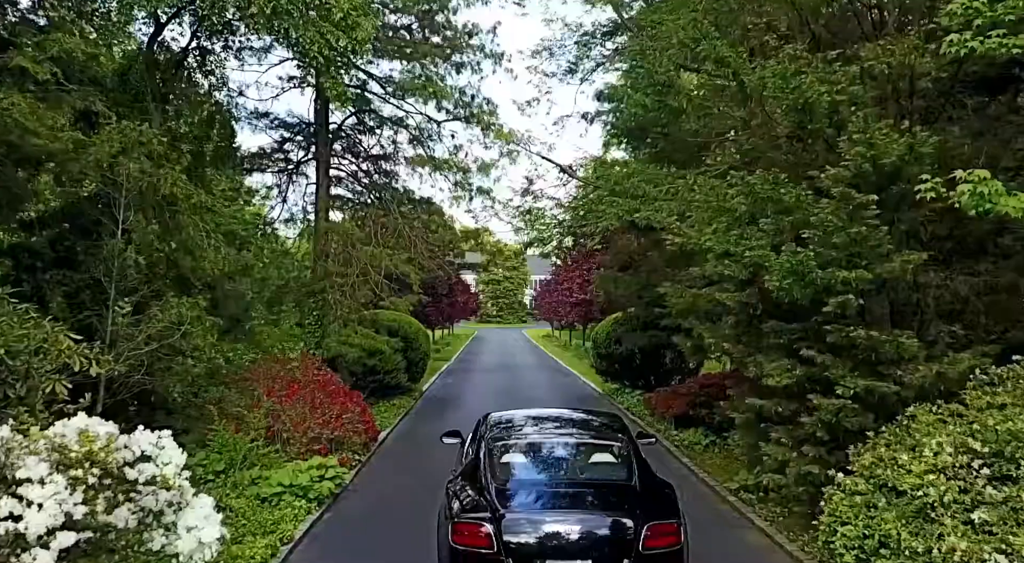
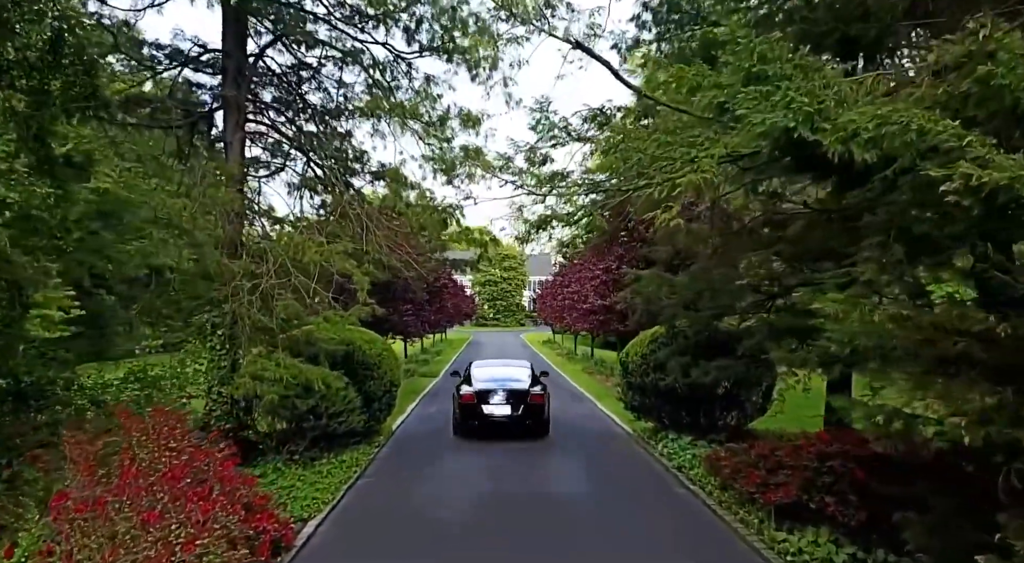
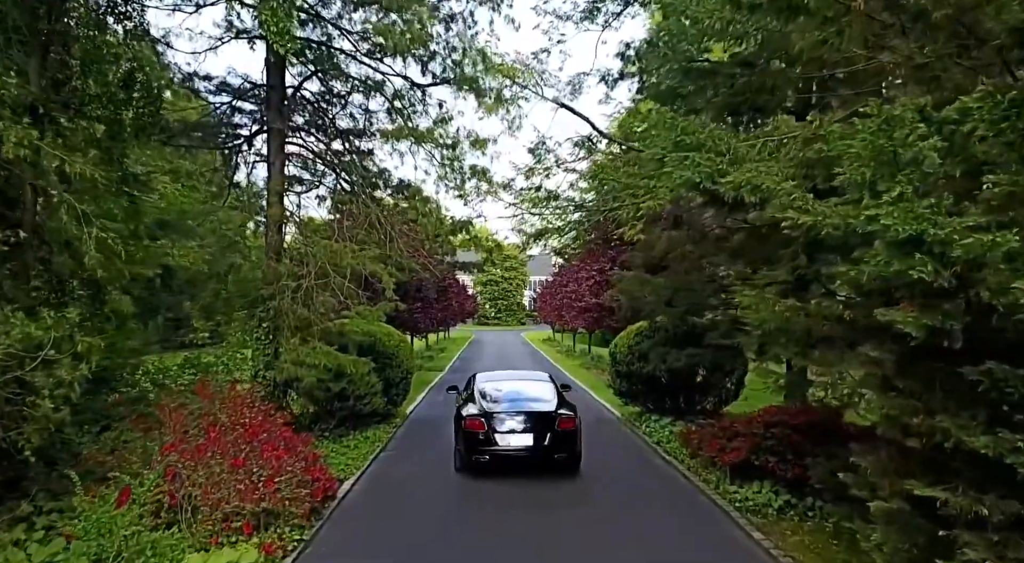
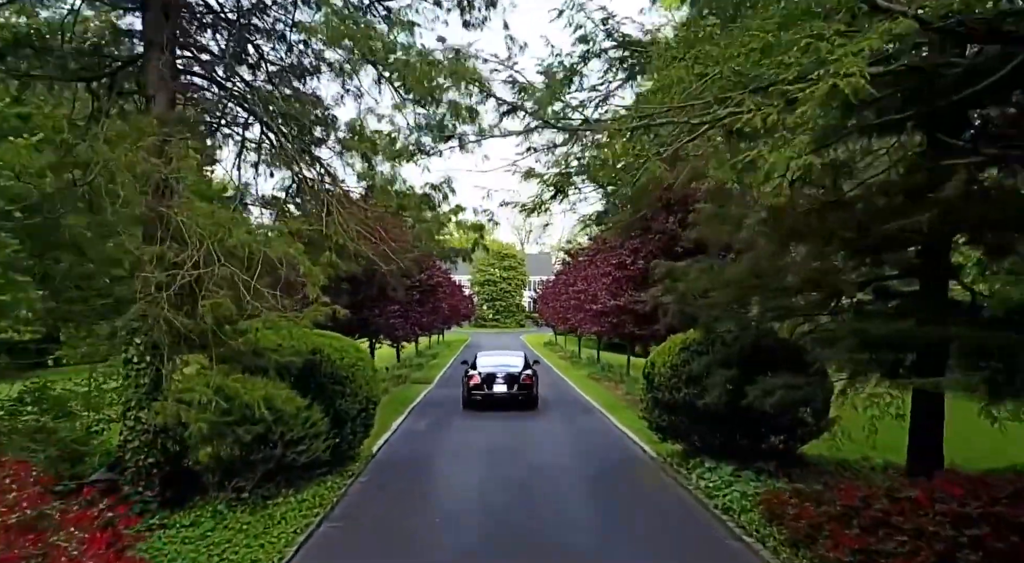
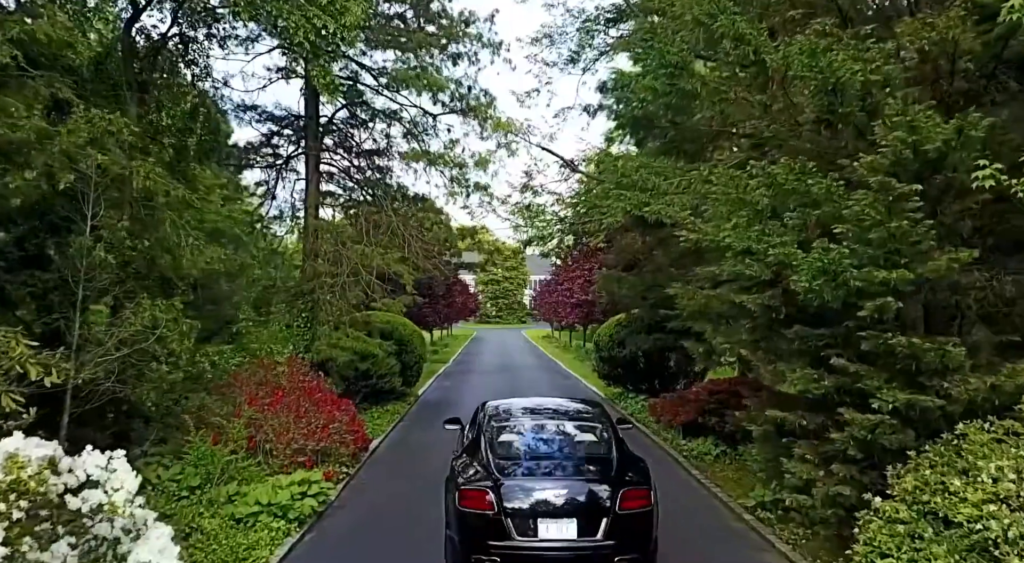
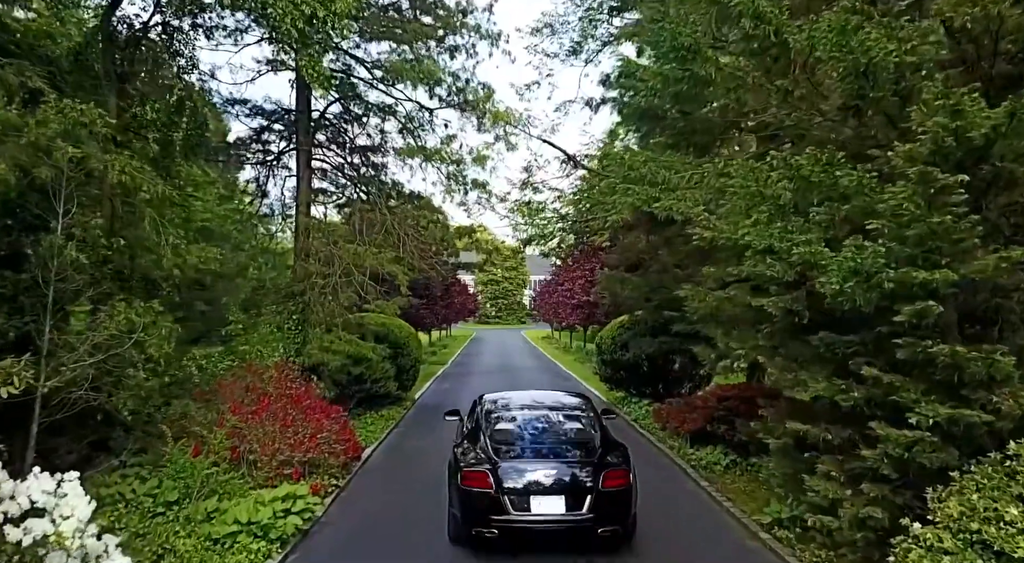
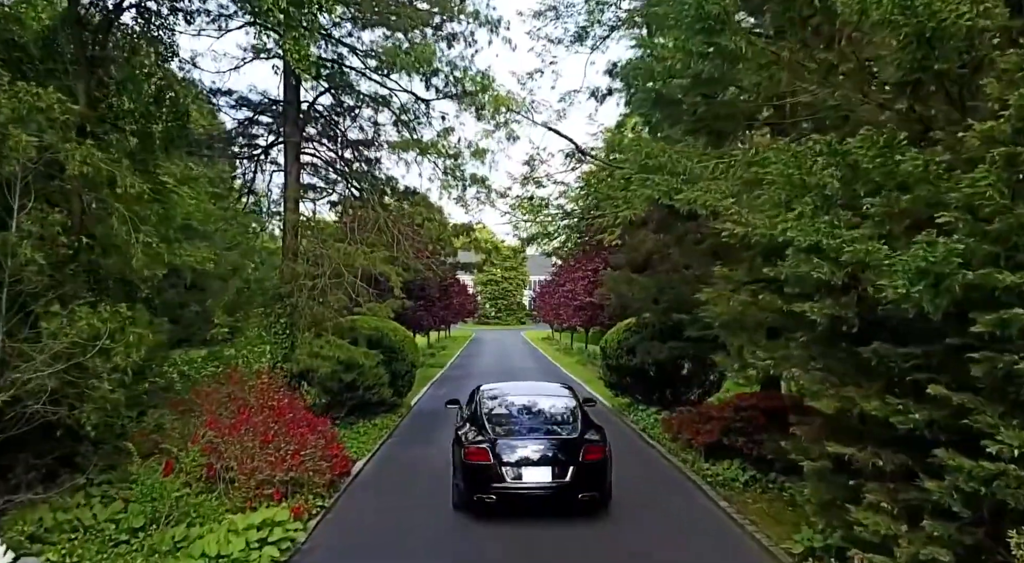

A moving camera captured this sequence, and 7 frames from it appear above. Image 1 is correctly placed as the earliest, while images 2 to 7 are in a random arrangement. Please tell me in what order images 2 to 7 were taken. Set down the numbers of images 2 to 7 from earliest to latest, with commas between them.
5, 6, 7, 3, 2, 4
